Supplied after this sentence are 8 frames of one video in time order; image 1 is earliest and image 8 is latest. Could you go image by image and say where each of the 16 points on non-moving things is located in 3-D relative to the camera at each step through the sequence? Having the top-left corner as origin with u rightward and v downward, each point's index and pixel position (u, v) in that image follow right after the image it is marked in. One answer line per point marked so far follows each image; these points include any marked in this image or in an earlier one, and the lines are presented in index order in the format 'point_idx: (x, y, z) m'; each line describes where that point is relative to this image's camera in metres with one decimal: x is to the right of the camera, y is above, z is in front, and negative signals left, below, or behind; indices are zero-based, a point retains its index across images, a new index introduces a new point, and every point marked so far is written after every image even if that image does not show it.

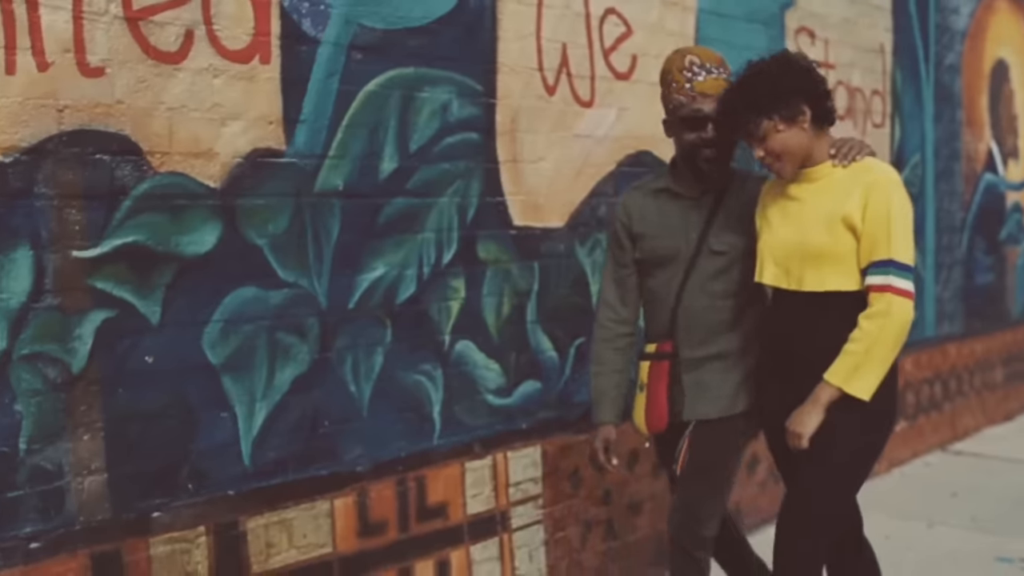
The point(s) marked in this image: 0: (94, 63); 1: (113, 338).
0: (-1.0, +0.5, +2.9) m
1: (-1.0, -0.1, +2.9) m
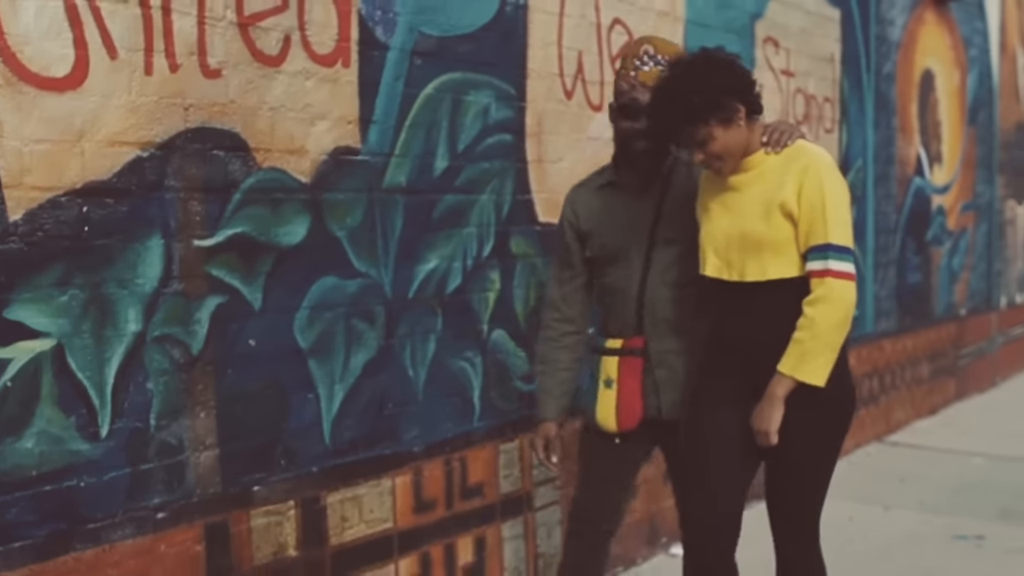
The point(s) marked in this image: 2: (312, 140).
0: (-0.8, +0.6, +3.1) m
1: (-0.8, -0.1, +3.1) m
2: (-0.6, +0.4, +3.4) m
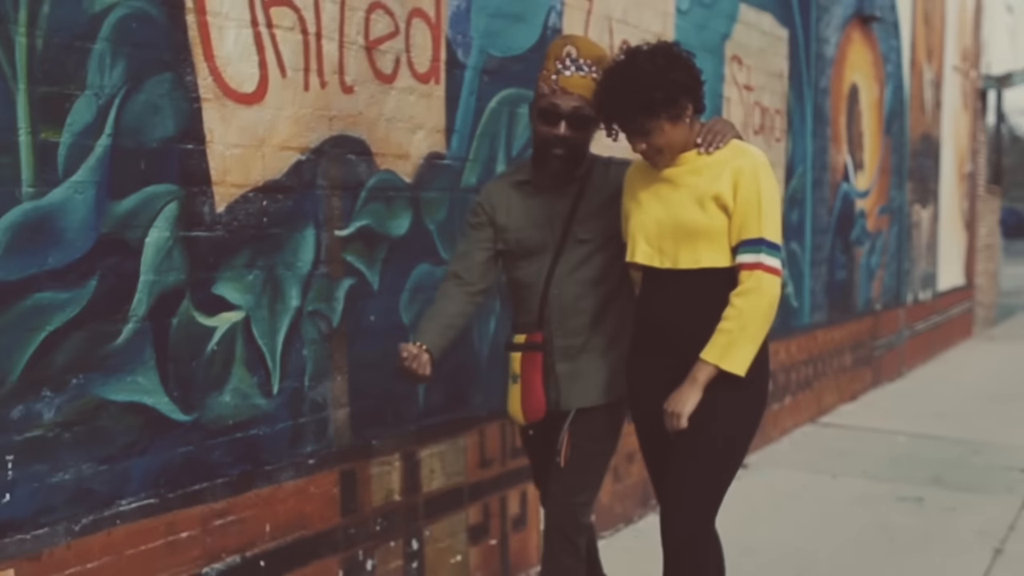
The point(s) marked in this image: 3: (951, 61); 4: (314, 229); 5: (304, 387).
0: (-0.5, +0.6, +3.6) m
1: (-0.5, 0.0, +3.7) m
2: (-0.3, +0.5, +4.0) m
3: (+4.6, +2.4, +12.2) m
4: (-0.6, +0.2, +3.5) m
5: (-0.6, -0.3, +3.5) m
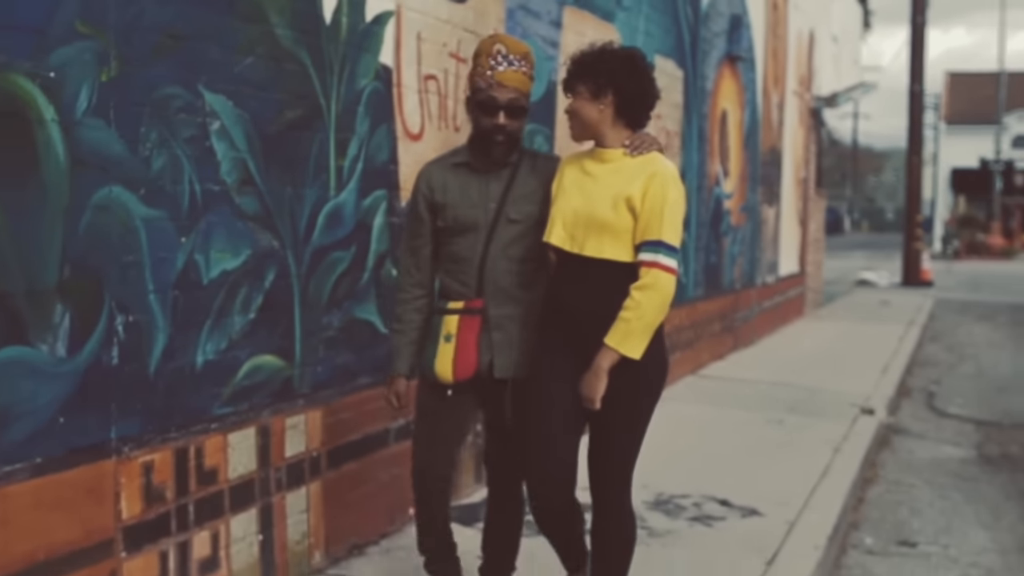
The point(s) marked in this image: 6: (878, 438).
0: (-0.3, +0.8, +5.6) m
1: (-0.3, +0.1, +5.7) m
2: (-0.2, +0.6, +6.0) m
3: (+3.5, +2.5, +14.8) m
4: (-0.4, +0.3, +5.5) m
5: (-0.4, -0.1, +5.4) m
6: (+2.7, -1.1, +8.7) m
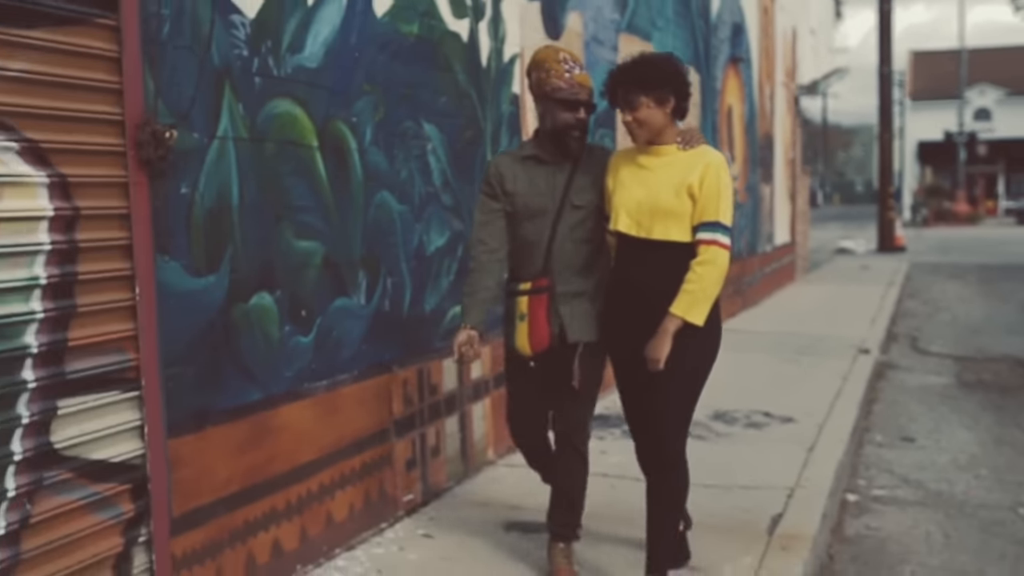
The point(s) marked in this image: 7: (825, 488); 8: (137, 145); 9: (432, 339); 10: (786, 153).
0: (+0.2, +1.0, +7.3) m
1: (+0.3, +0.3, +7.4) m
2: (+0.4, +0.8, +7.7) m
3: (+3.8, +3.0, +16.6) m
4: (+0.2, +0.5, +7.2) m
5: (+0.2, 0.0, +7.1) m
6: (+3.3, -0.8, +10.5) m
7: (+1.6, -1.0, +6.0) m
8: (-1.1, +0.4, +3.4) m
9: (-0.4, -0.2, +5.6) m
10: (+4.0, +2.0, +17.3) m
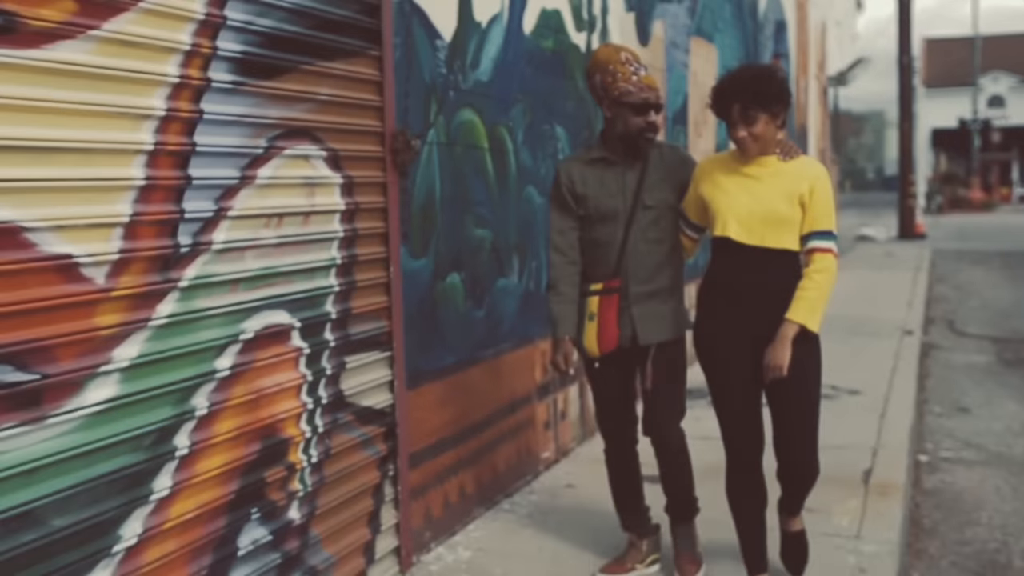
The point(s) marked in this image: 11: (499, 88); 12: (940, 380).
0: (+0.9, +1.1, +8.0) m
1: (+0.9, +0.4, +8.1) m
2: (+1.0, +0.9, +8.4) m
3: (+4.5, +3.2, +17.3) m
4: (+0.9, +0.6, +7.9) m
5: (+0.9, +0.1, +7.9) m
6: (+3.9, -0.6, +11.2) m
7: (+2.3, -0.9, +6.8) m
8: (-0.4, +0.5, +4.1) m
9: (+0.3, -0.2, +6.4) m
10: (+4.8, +2.2, +18.0) m
11: (-0.1, +0.9, +5.4) m
12: (+3.6, -0.8, +9.9) m
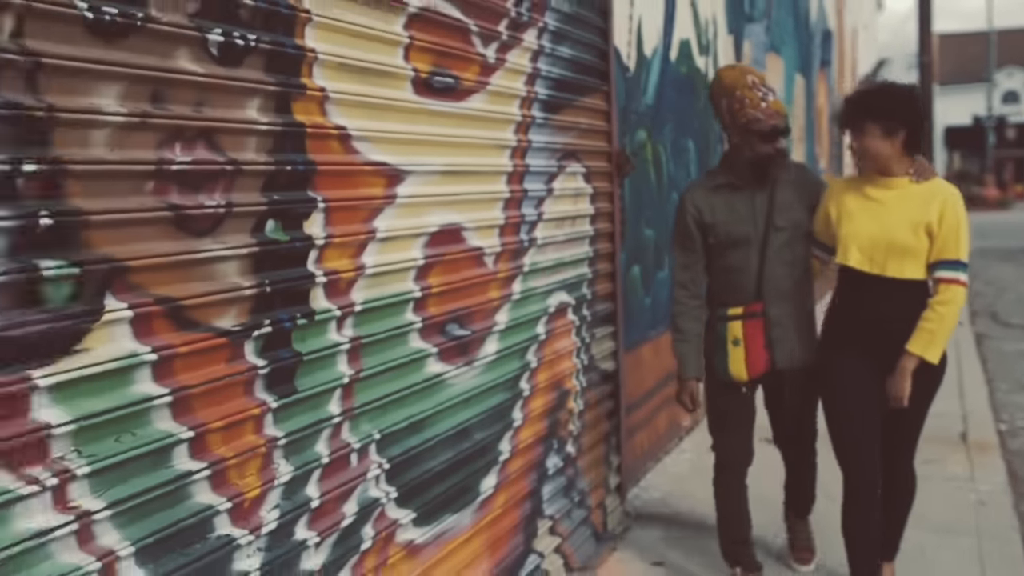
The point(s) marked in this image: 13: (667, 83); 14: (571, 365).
0: (+1.8, +1.1, +9.1) m
1: (+1.8, +0.5, +9.2) m
2: (+1.9, +1.0, +9.5) m
3: (+5.3, +3.2, +18.3) m
4: (+1.7, +0.7, +9.0) m
5: (+1.7, +0.2, +8.9) m
6: (+4.9, -0.5, +12.3) m
7: (+3.2, -0.9, +7.8) m
8: (+0.5, +0.5, +5.2) m
9: (+1.2, -0.1, +7.4) m
10: (+5.7, +2.3, +19.1) m
11: (+0.8, +1.0, +6.5) m
12: (+4.5, -0.7, +10.9) m
13: (+0.9, +1.2, +6.7) m
14: (+0.2, -0.3, +4.5) m
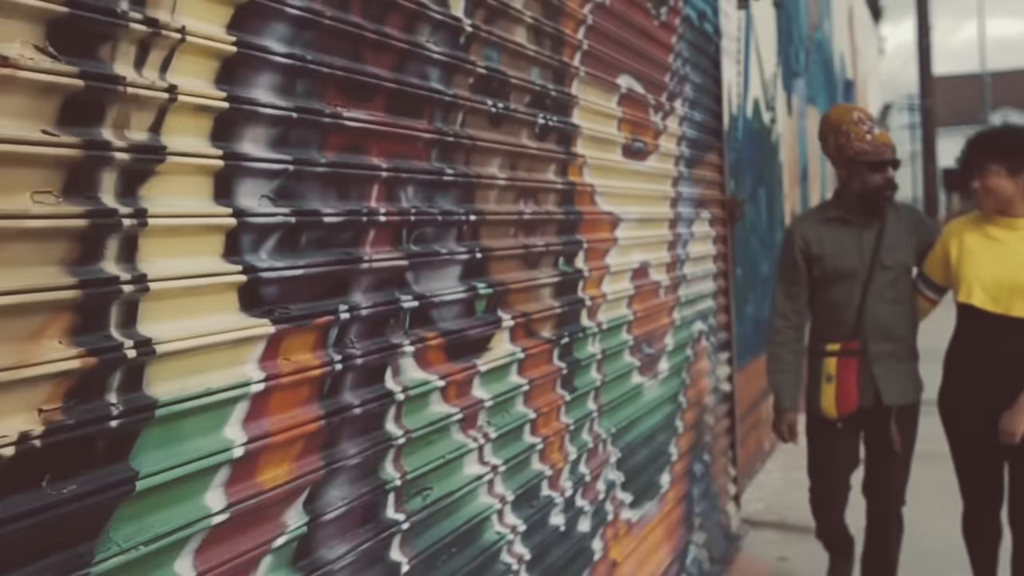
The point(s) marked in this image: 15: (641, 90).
0: (+2.4, +0.8, +9.8) m
1: (+2.5, +0.2, +9.9) m
2: (+2.5, +0.7, +10.2) m
3: (+6.0, +2.6, +19.1) m
4: (+2.4, +0.4, +9.7) m
5: (+2.4, -0.1, +9.7) m
6: (+5.5, -0.9, +12.9) m
7: (+3.8, -1.1, +8.5) m
8: (+1.1, +0.4, +5.9) m
9: (+1.8, -0.3, +8.1) m
10: (+6.3, +1.6, +19.9) m
11: (+1.4, +0.8, +7.2) m
12: (+5.2, -1.0, +11.6) m
13: (+1.5, +0.9, +7.4) m
14: (+0.9, -0.4, +5.3) m
15: (+0.5, +0.7, +4.1) m
